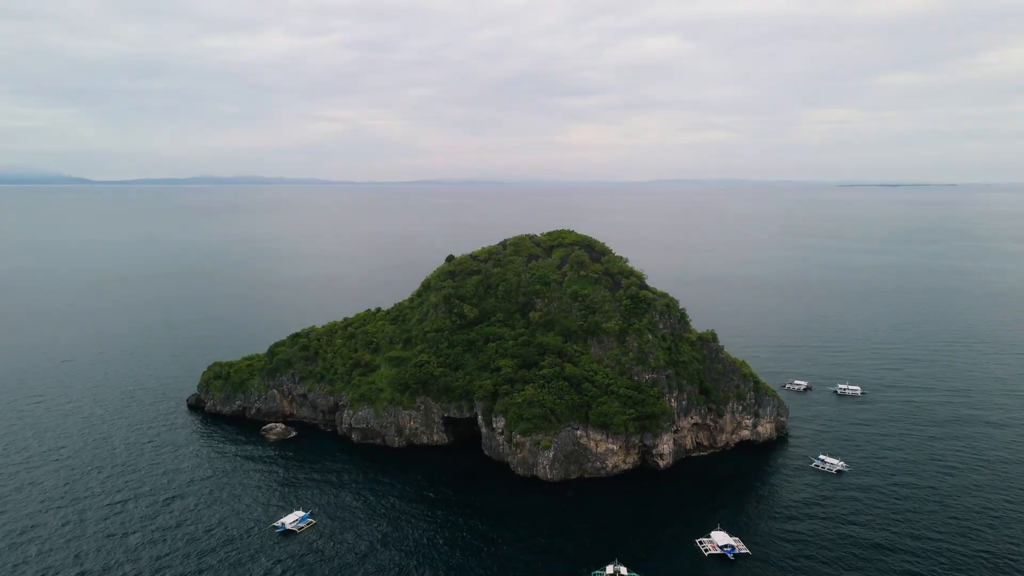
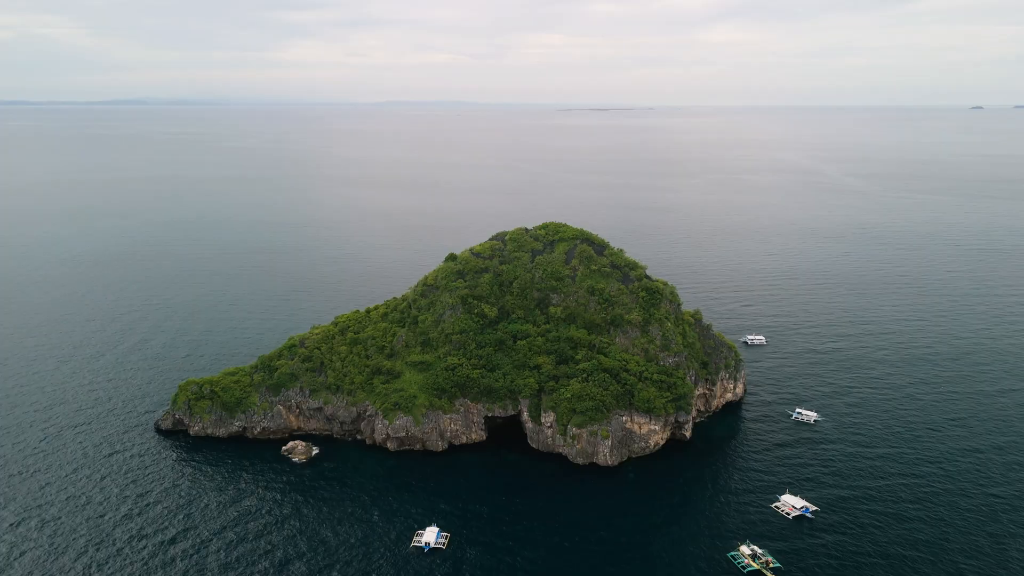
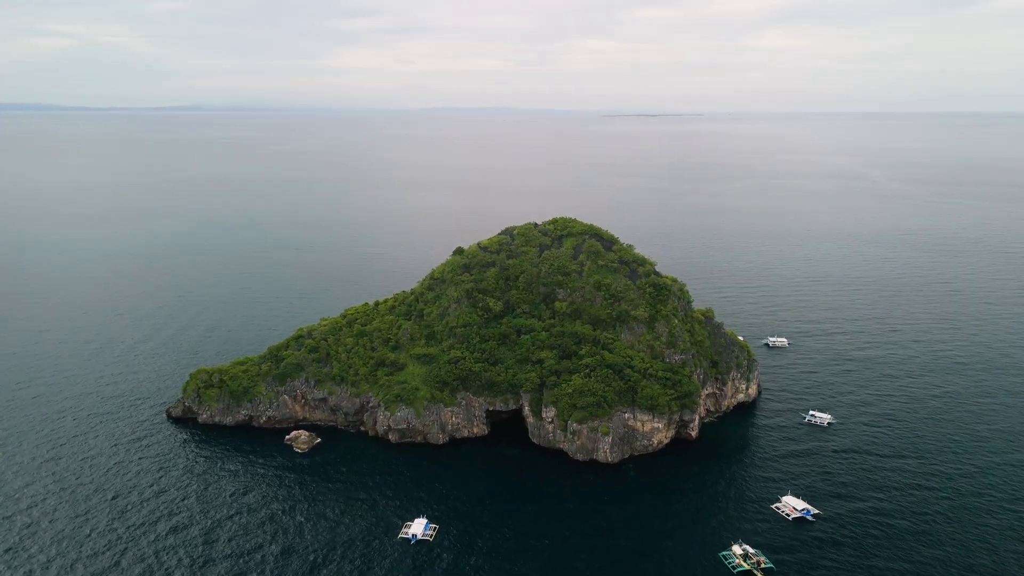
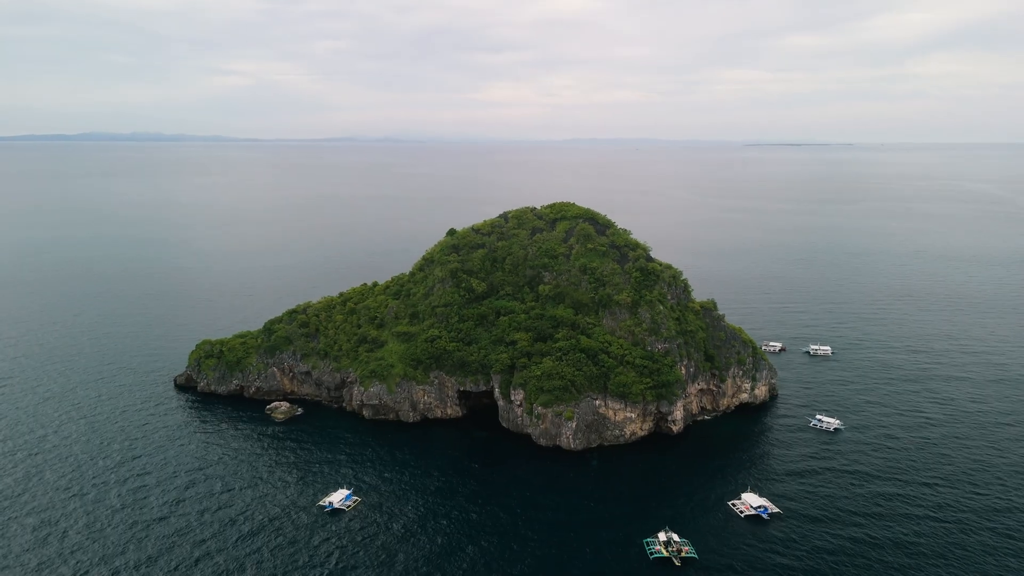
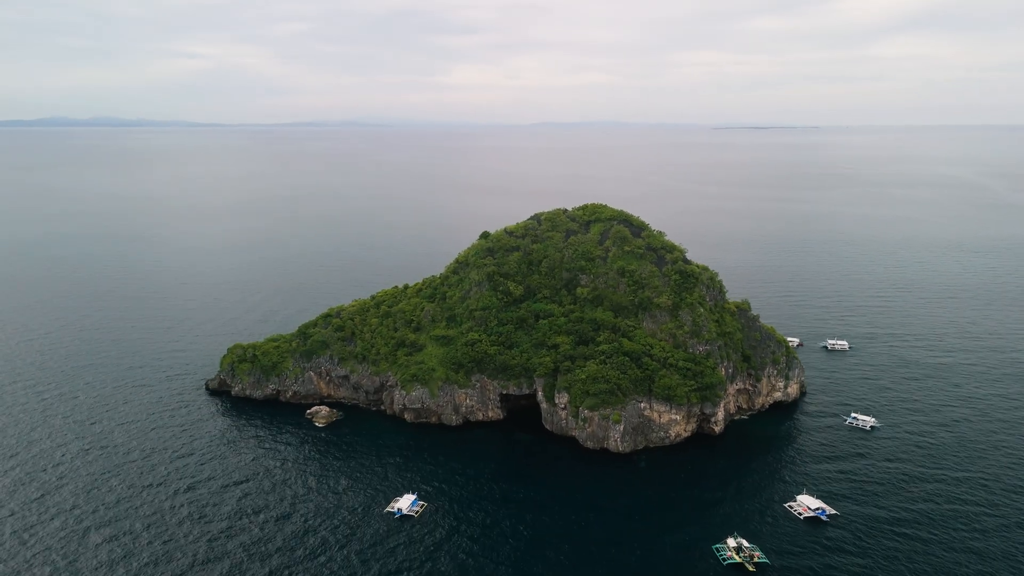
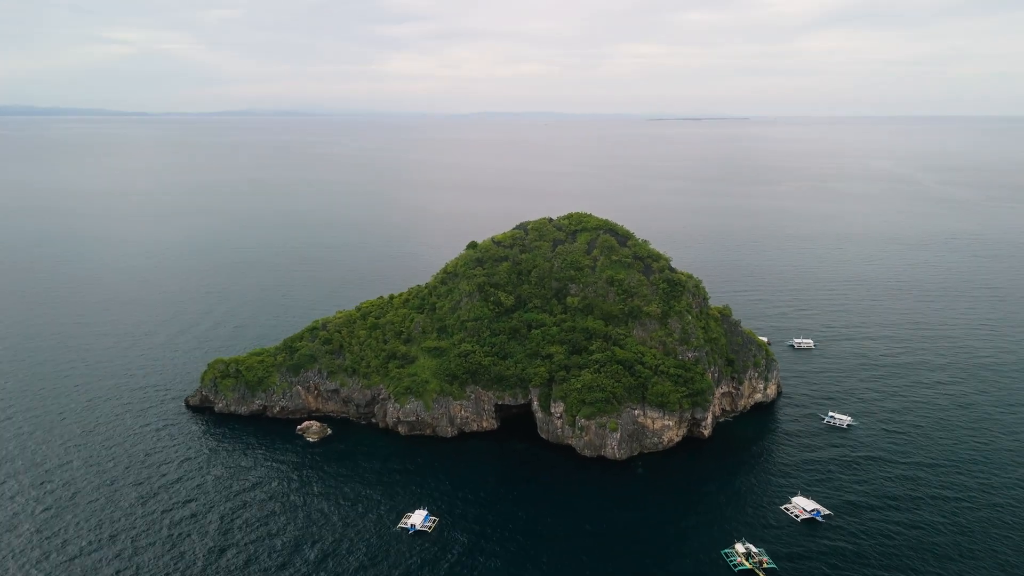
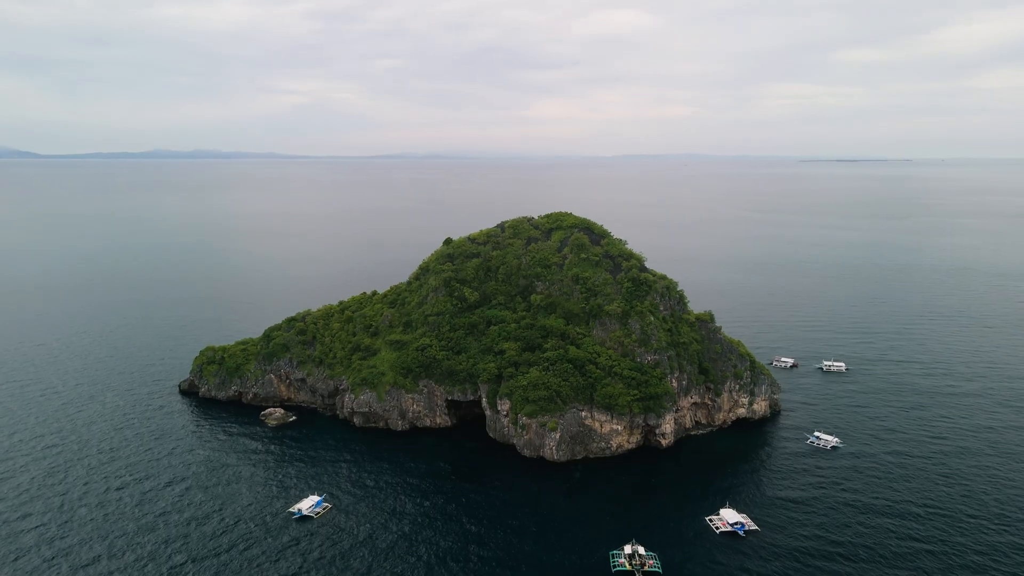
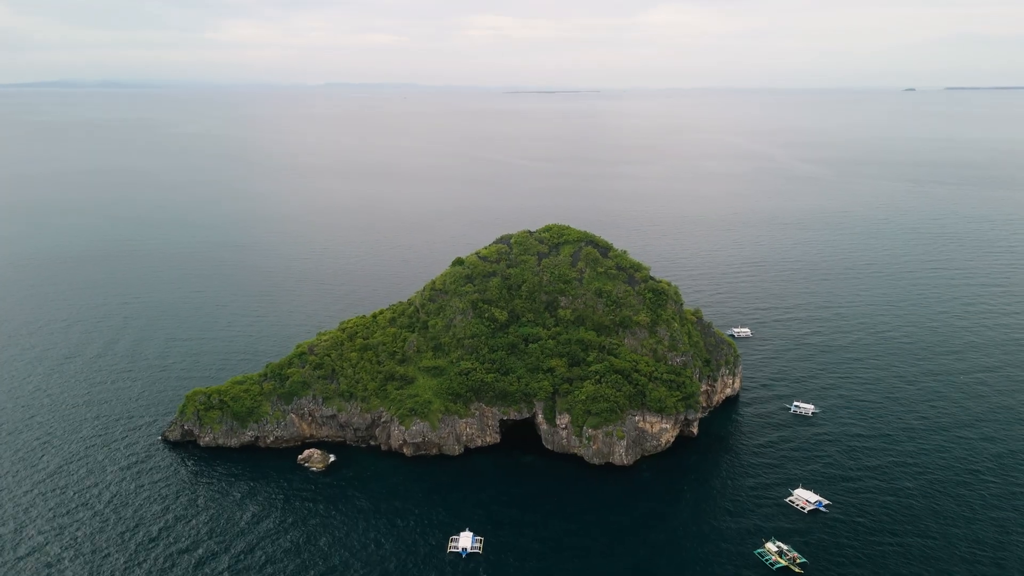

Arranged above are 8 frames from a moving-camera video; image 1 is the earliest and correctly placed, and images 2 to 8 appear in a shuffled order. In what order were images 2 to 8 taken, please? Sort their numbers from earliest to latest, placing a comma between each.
7, 4, 5, 6, 3, 2, 8
